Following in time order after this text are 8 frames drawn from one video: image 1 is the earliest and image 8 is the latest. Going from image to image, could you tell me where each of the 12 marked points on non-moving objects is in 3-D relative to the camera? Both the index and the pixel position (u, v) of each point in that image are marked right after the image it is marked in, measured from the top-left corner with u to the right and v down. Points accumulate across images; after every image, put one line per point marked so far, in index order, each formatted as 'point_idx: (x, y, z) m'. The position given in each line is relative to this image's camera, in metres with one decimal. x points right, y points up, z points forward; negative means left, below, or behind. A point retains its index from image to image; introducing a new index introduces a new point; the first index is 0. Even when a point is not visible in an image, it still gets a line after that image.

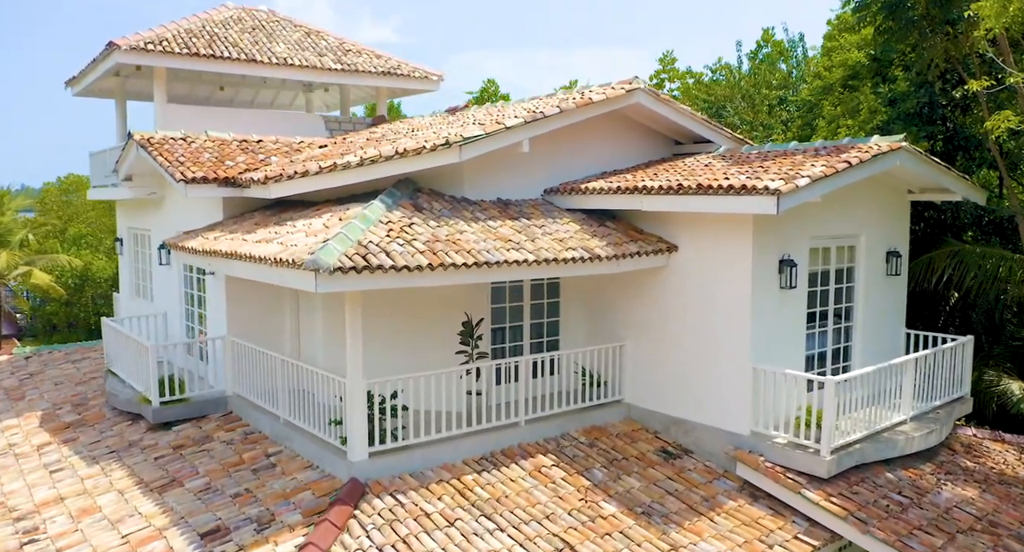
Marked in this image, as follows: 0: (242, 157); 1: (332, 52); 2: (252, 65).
0: (-4.5, +2.0, +13.0) m
1: (-4.0, +5.0, +17.3) m
2: (-5.2, +4.2, +15.6) m
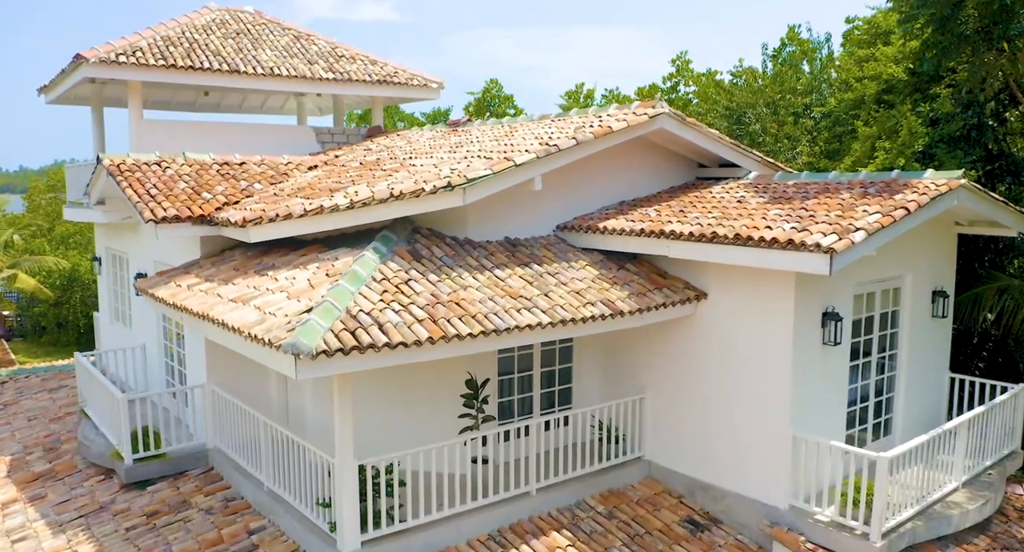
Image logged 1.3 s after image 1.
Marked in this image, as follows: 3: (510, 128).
0: (-4.4, +1.4, +11.8) m
1: (-3.9, +4.5, +16.0) m
2: (-5.1, +3.7, +14.3) m
3: (0.0, +2.3, +12.4) m
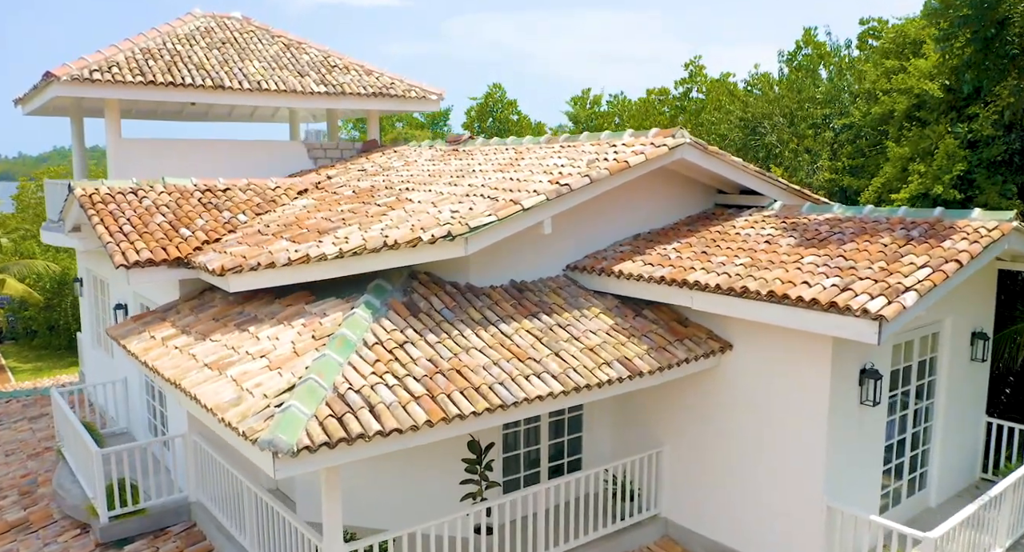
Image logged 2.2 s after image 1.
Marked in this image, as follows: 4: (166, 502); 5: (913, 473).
0: (-4.3, +0.8, +10.9) m
1: (-3.8, +4.0, +15.0) m
2: (-5.0, +3.1, +13.3) m
3: (0.0, +1.8, +11.4) m
4: (-4.8, -3.2, +10.9) m
5: (+5.4, -2.7, +10.5) m
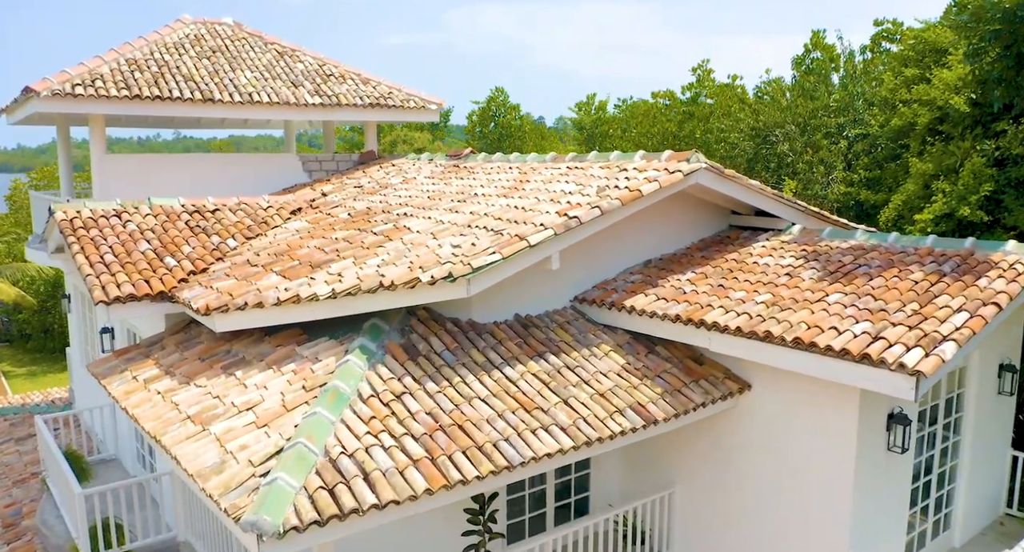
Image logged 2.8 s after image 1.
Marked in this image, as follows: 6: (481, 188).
0: (-4.3, +0.4, +10.3) m
1: (-3.7, +3.7, +14.4) m
2: (-4.9, +2.8, +12.7) m
3: (+0.1, +1.4, +10.8) m
4: (-4.8, -3.6, +10.4) m
5: (+5.5, -3.1, +10.0) m
6: (-0.4, +1.2, +10.5) m
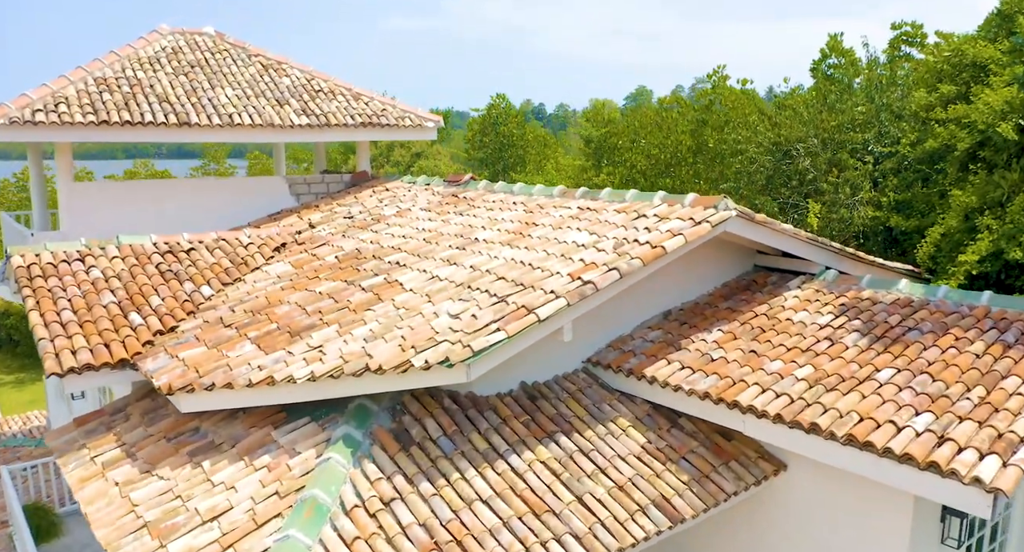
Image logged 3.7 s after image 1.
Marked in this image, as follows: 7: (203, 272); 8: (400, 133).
0: (-4.2, -0.2, +9.3) m
1: (-3.7, +3.1, +13.3) m
2: (-4.9, +2.2, +11.7) m
3: (+0.1, +0.8, +9.8) m
4: (-4.7, -4.2, +9.5) m
5: (+5.6, -3.7, +9.1) m
6: (-0.4, +0.6, +9.5) m
7: (-4.0, +0.1, +10.0) m
8: (-2.0, +2.5, +13.8) m
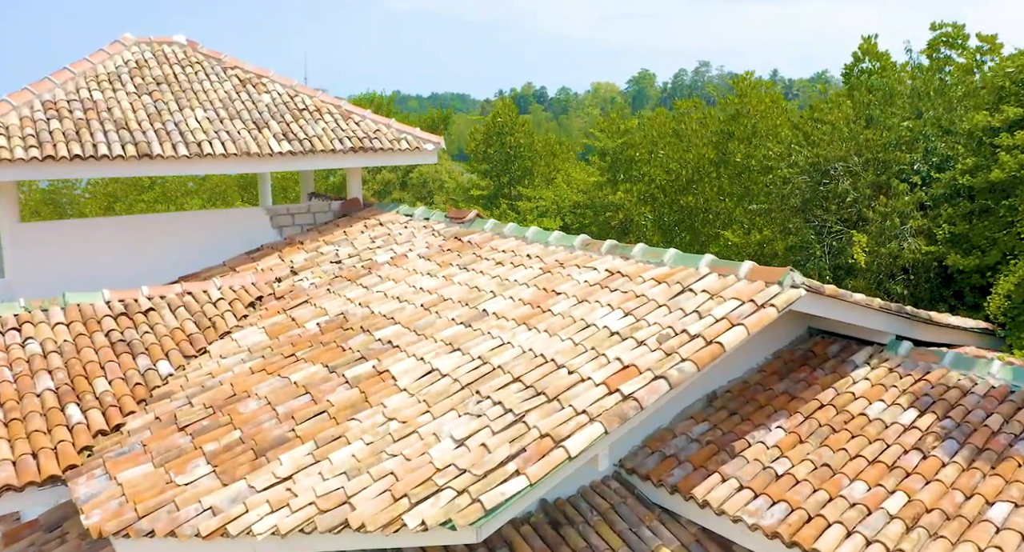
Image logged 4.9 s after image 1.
0: (-4.1, -1.0, +7.8) m
1: (-3.5, +2.4, +11.7) m
2: (-4.7, +1.5, +10.1) m
3: (+0.3, 0.0, +8.3) m
4: (-4.6, -5.0, +8.0) m
5: (+5.7, -4.5, +7.6) m
6: (-0.2, -0.2, +8.0) m
7: (-3.8, -0.7, +8.5) m
8: (-1.8, +1.9, +12.2) m
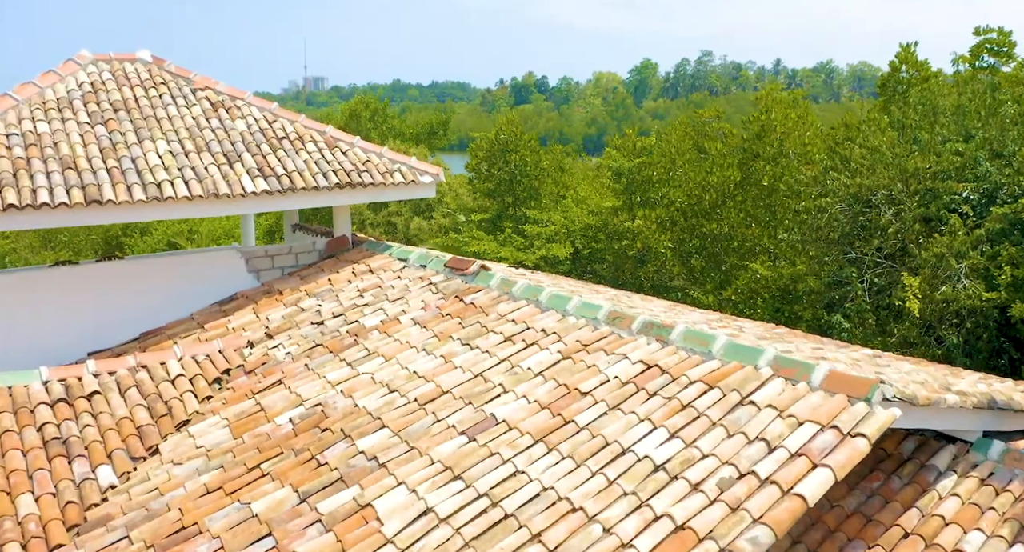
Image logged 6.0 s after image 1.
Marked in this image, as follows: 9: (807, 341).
0: (-3.9, -1.8, +6.4) m
1: (-3.4, +1.7, +10.3) m
2: (-4.6, +0.7, +8.7) m
3: (+0.4, -0.8, +6.9) m
4: (-4.5, -5.7, +6.7) m
5: (+5.8, -5.3, +6.3) m
6: (-0.1, -1.0, +6.6) m
7: (-3.7, -1.5, +7.1) m
8: (-1.7, +1.2, +10.7) m
9: (+3.5, -0.8, +9.2) m
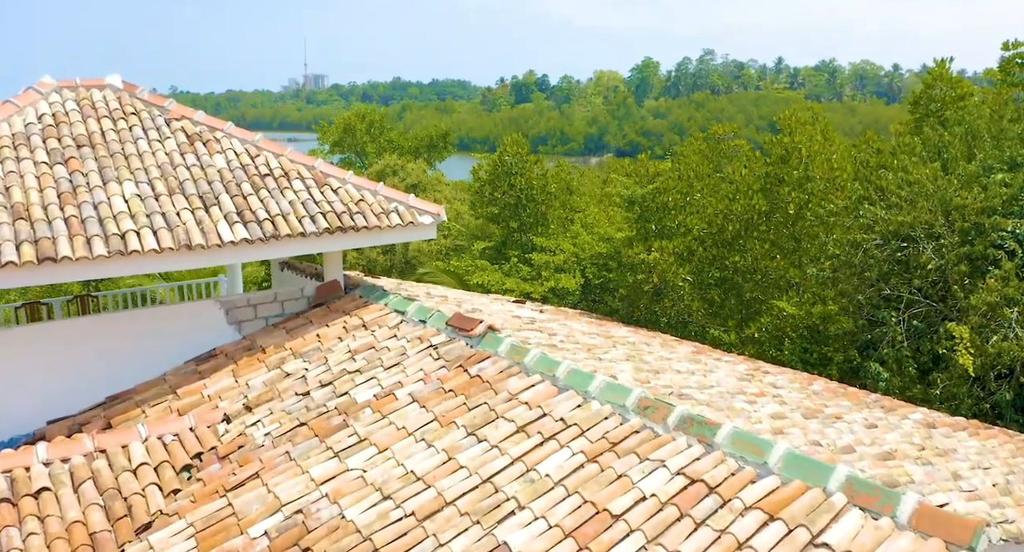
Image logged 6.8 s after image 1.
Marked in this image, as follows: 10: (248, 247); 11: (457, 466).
0: (-3.8, -2.5, +5.3) m
1: (-3.3, +1.0, +9.2) m
2: (-4.5, +0.1, +7.6) m
3: (+0.5, -1.4, +5.8) m
4: (-4.4, -6.4, +5.7) m
5: (+5.9, -6.0, +5.3) m
6: (0.0, -1.7, +5.5) m
7: (-3.6, -2.1, +6.1) m
8: (-1.6, +0.5, +9.7) m
9: (+3.6, -1.4, +8.2) m
10: (-2.9, +0.3, +8.7) m
11: (-0.4, -1.5, +6.2) m
